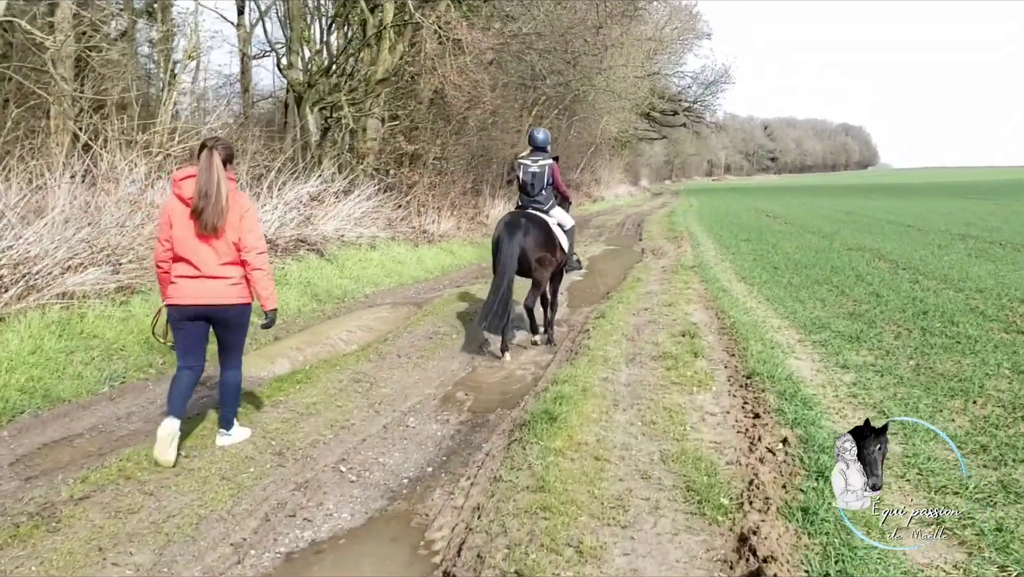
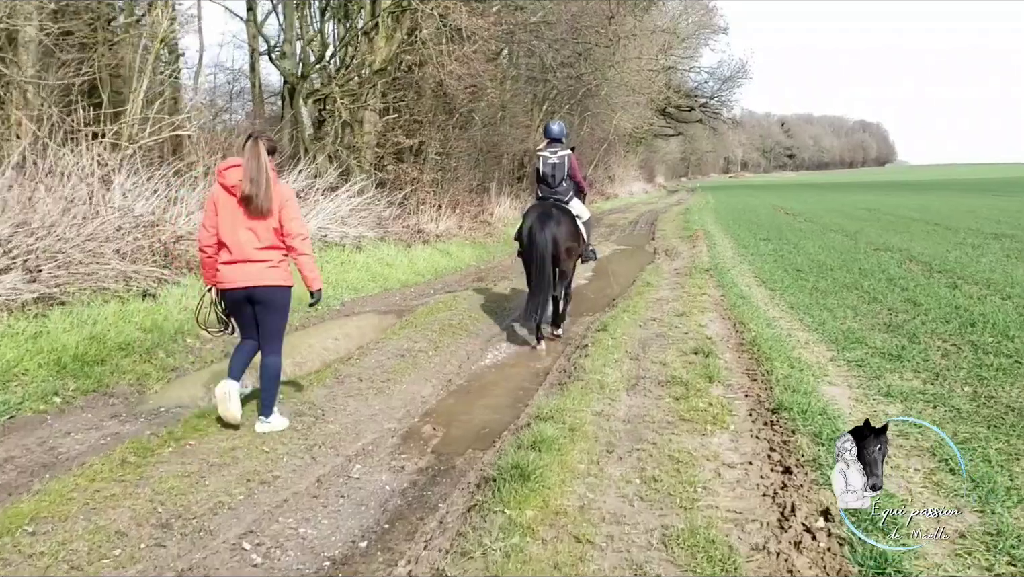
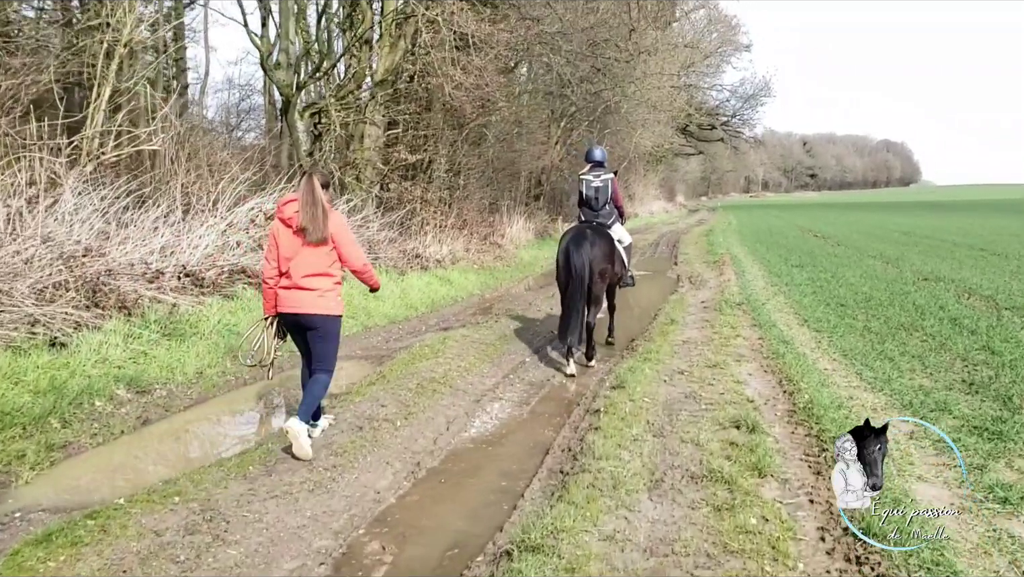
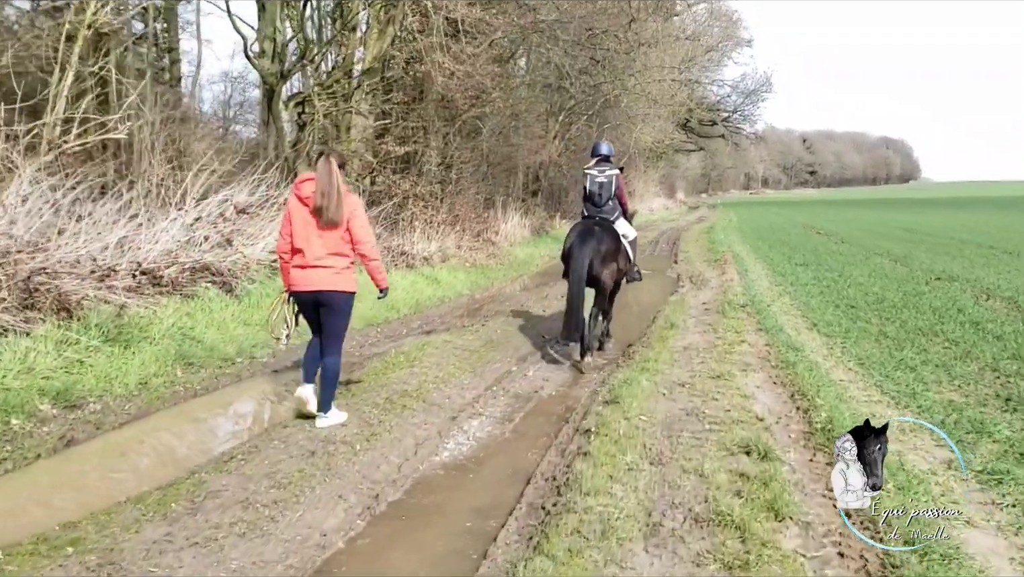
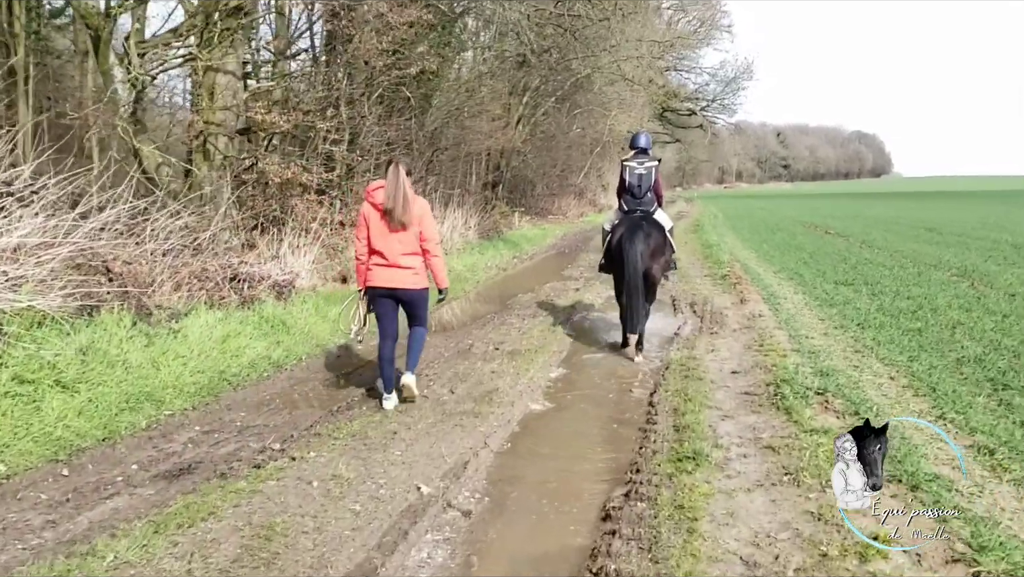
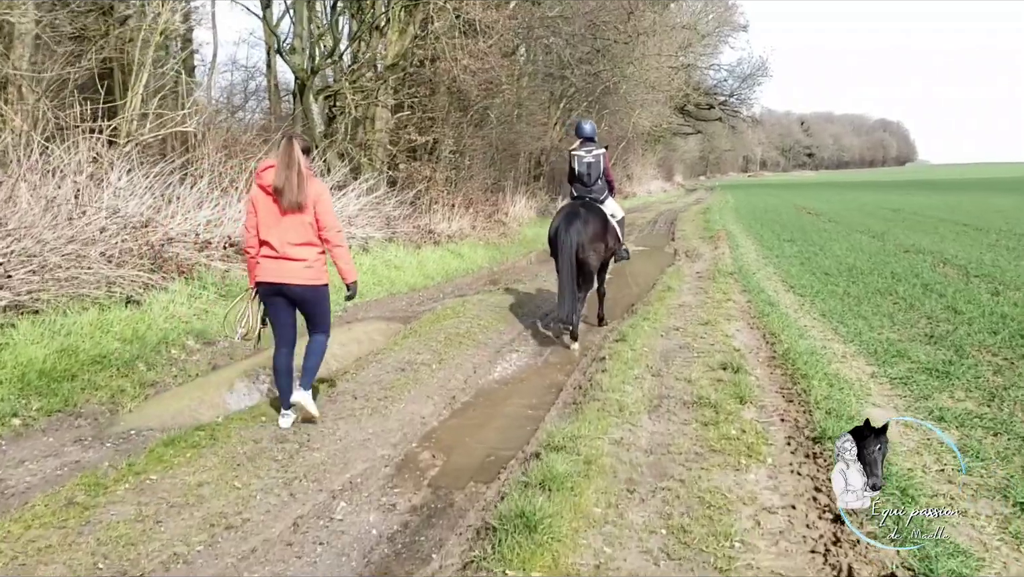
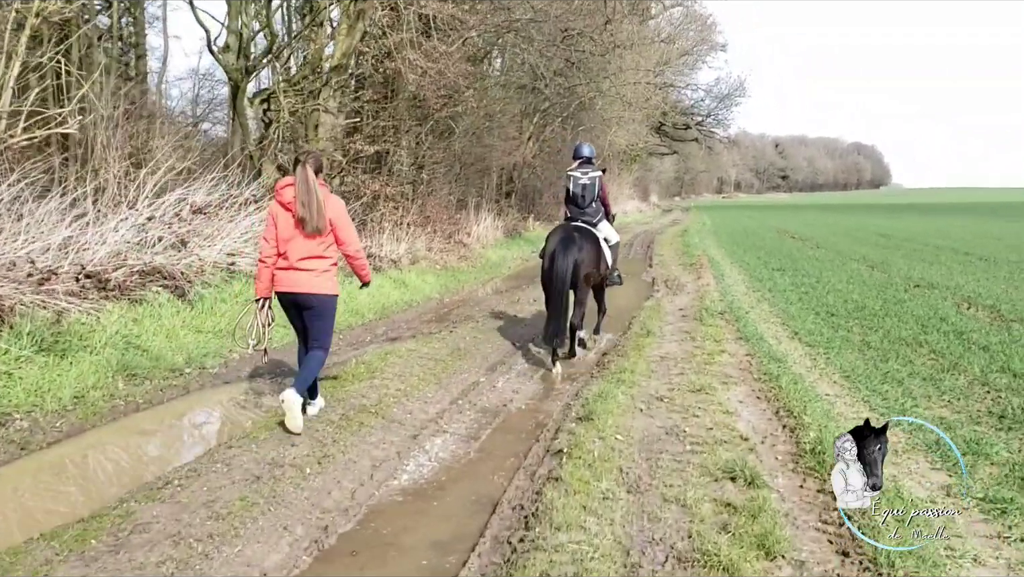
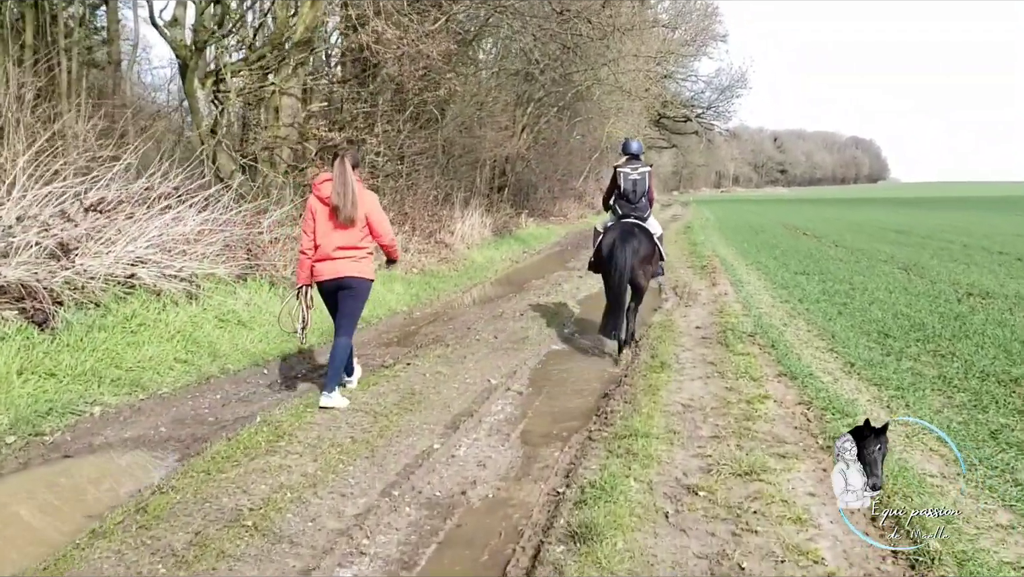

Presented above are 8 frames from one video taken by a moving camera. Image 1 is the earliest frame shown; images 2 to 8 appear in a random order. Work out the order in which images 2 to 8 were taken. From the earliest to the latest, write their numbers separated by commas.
2, 6, 3, 4, 7, 8, 5
